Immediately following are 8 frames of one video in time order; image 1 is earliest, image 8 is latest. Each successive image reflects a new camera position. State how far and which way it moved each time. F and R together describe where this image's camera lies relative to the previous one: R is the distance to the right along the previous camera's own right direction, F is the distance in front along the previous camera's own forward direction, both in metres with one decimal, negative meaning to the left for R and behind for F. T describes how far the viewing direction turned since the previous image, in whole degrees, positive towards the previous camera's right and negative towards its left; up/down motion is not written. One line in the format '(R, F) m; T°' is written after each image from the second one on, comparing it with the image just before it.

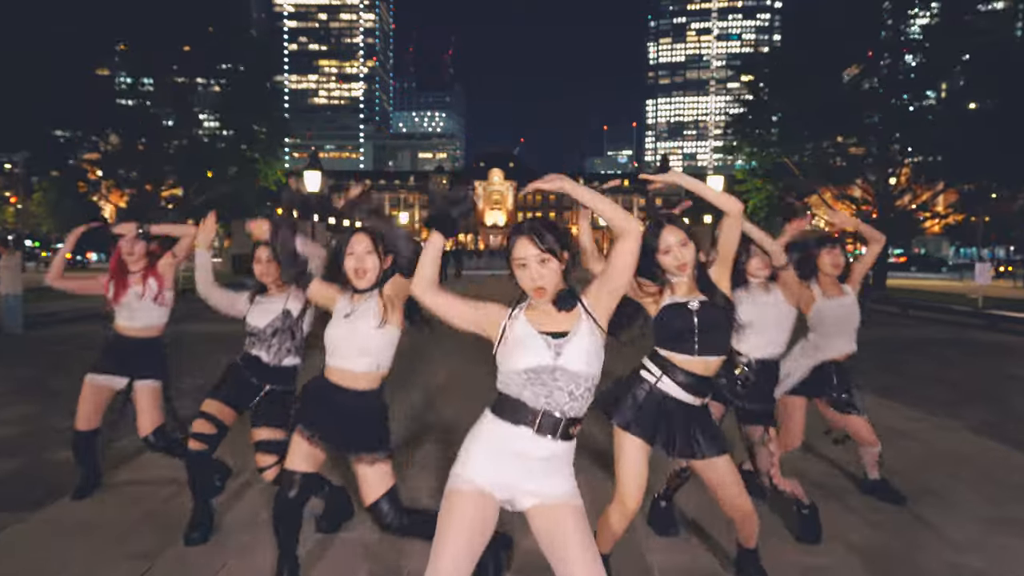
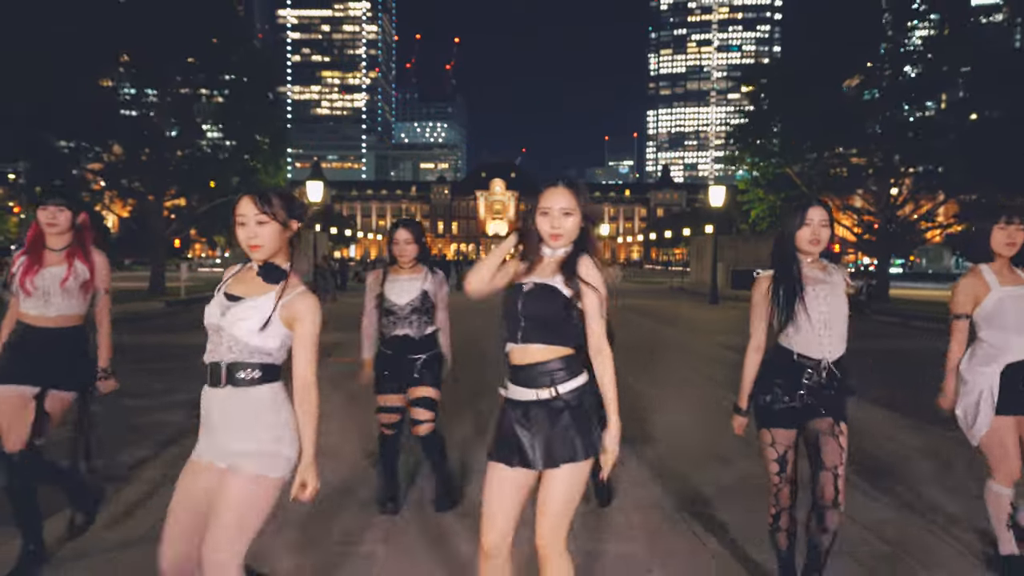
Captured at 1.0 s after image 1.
(0.0, +0.1) m; 0°
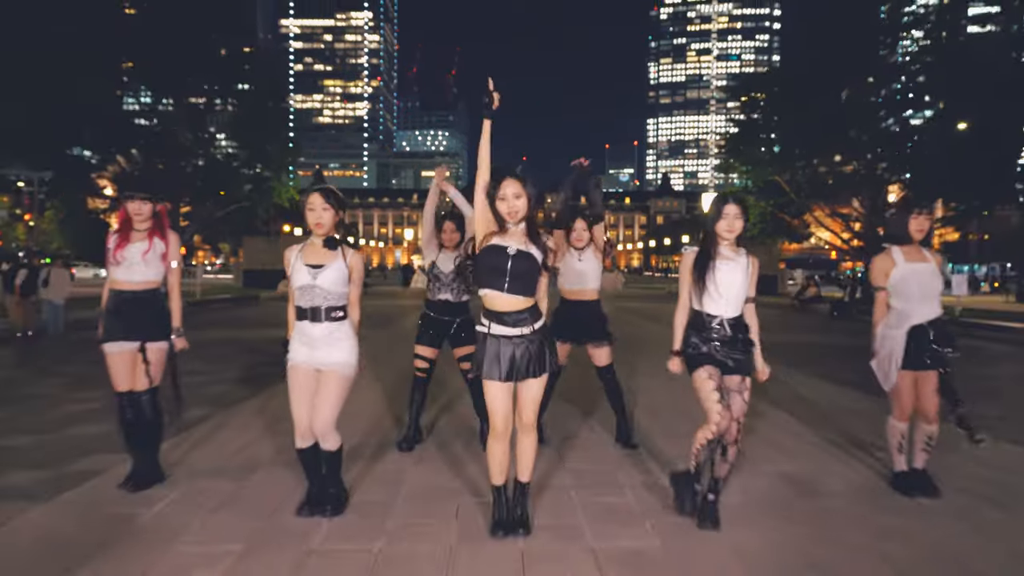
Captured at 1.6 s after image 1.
(0.0, -1.4) m; 0°
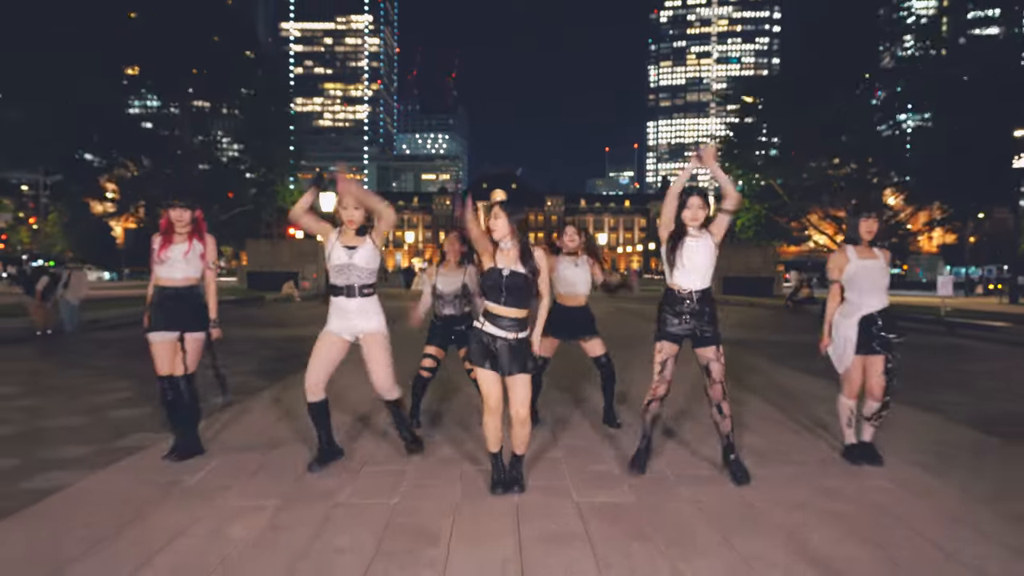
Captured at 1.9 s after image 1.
(0.0, -0.7) m; 0°
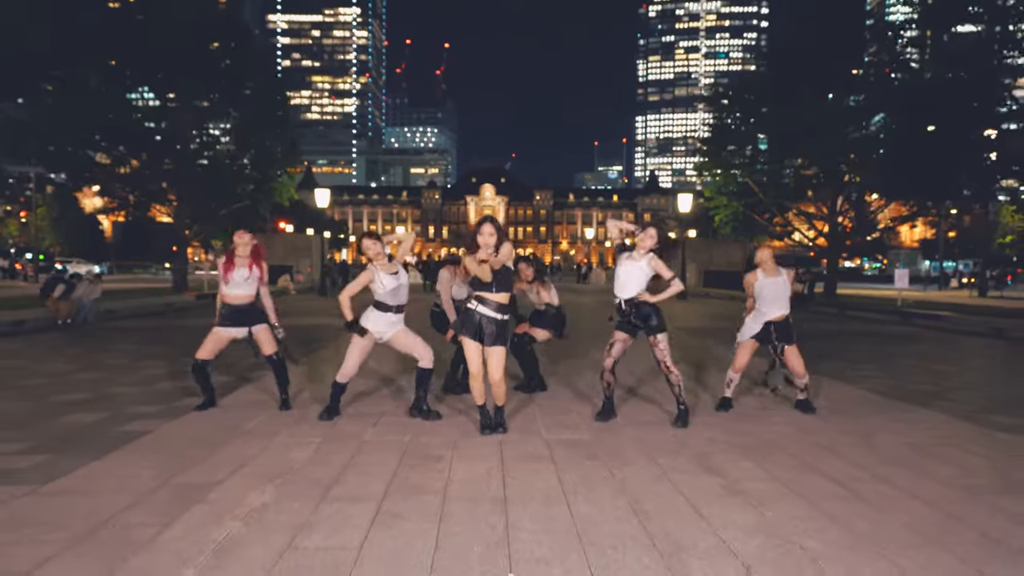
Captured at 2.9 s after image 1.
(0.0, -1.6) m; +1°
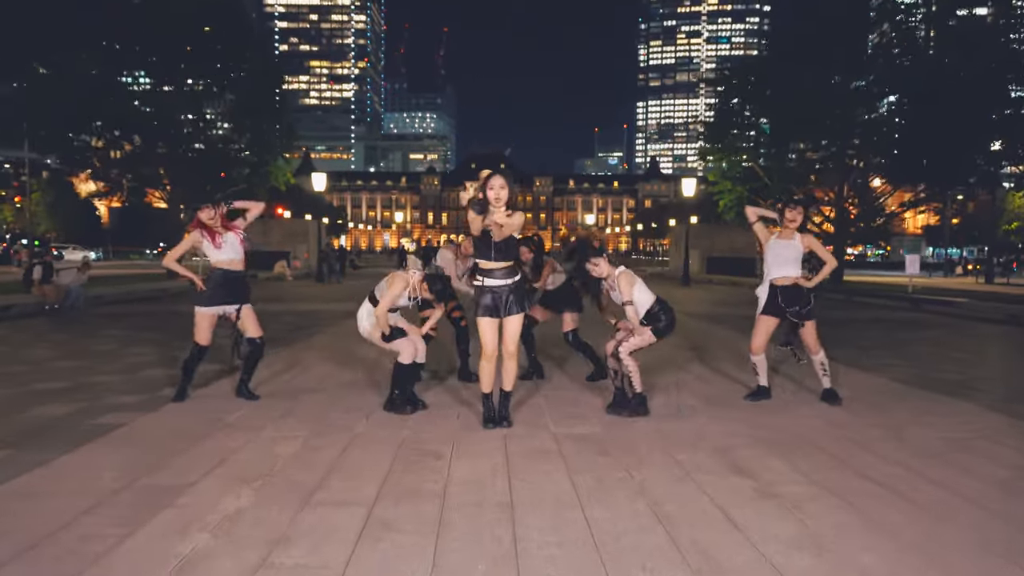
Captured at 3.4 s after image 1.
(-0.1, +0.6) m; 0°
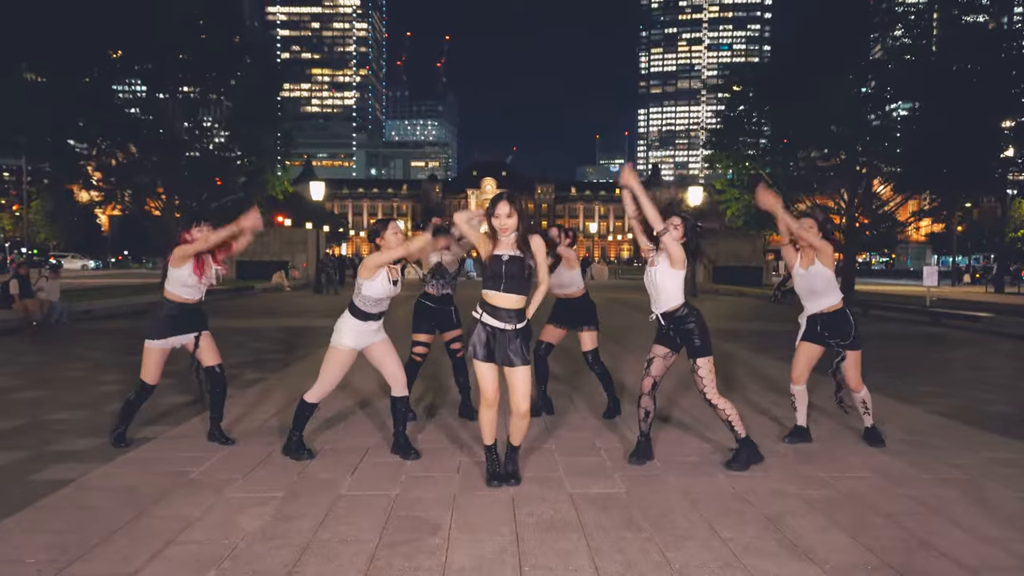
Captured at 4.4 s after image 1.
(-0.1, +0.8) m; 0°
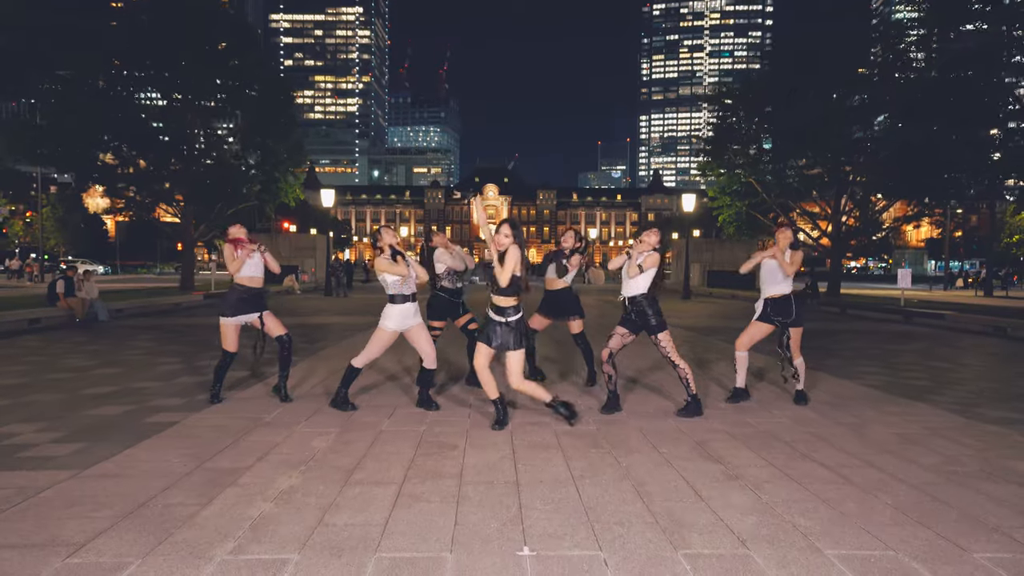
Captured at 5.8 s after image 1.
(0.0, -1.7) m; 0°
